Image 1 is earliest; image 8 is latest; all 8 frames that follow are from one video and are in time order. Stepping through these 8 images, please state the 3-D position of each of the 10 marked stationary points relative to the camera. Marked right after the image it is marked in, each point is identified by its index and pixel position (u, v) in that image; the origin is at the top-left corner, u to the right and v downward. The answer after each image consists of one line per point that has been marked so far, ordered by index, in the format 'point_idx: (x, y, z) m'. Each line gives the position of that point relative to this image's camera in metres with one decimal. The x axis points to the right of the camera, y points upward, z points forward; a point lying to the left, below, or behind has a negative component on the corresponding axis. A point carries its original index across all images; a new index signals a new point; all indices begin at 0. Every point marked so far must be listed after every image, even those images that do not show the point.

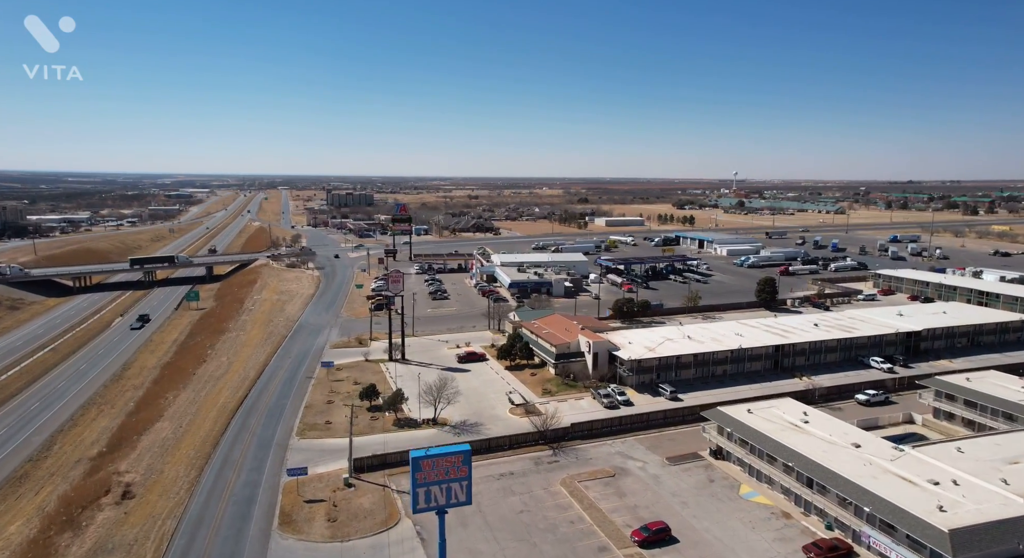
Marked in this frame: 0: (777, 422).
0: (+7.0, -3.8, +18.0) m
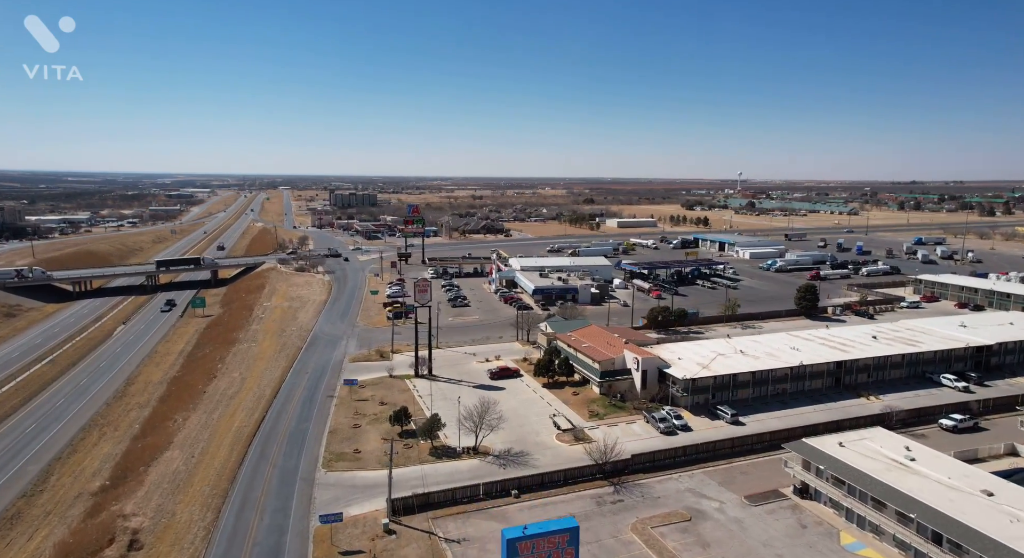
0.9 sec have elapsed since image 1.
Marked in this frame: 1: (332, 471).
0: (+8.5, -4.2, +15.7) m
1: (-5.0, -5.3, +18.8) m
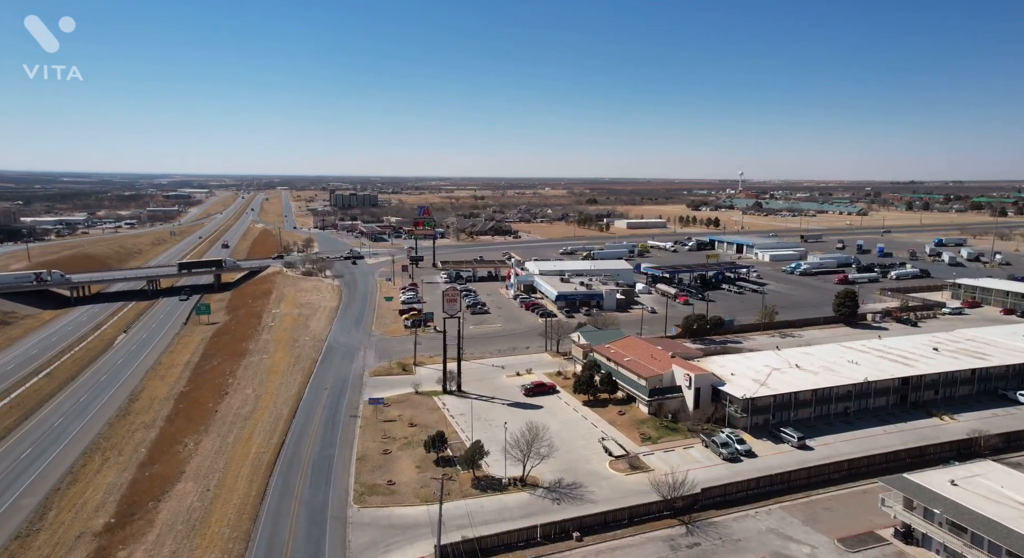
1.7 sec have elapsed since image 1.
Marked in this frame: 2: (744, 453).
0: (+9.8, -4.5, +13.8) m
1: (-3.6, -5.6, +16.7) m
2: (+6.6, -4.9, +19.3) m
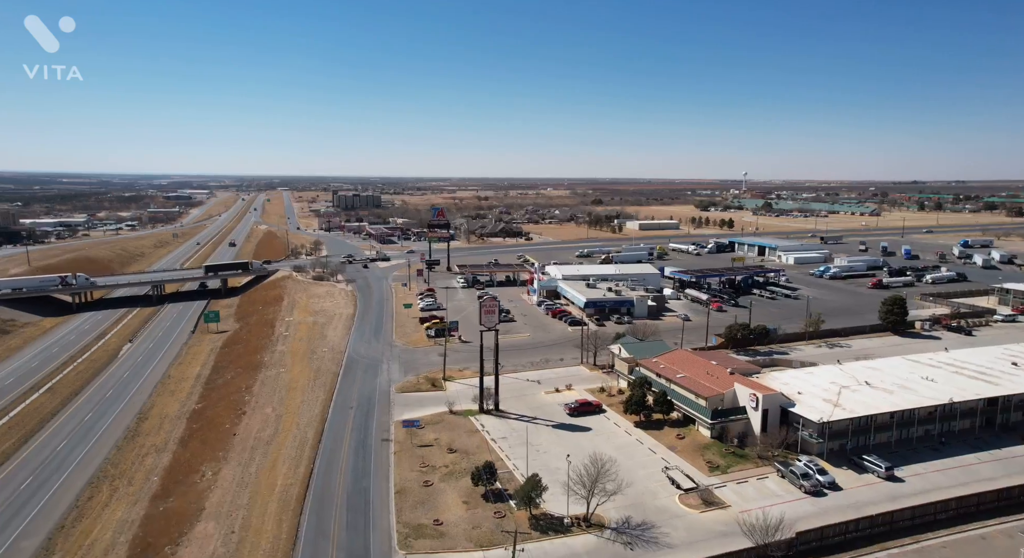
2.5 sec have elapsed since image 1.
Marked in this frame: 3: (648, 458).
0: (+11.3, -4.8, +11.7) m
1: (-2.1, -5.9, +14.7) m
2: (+8.0, -5.3, +17.3) m
3: (+3.9, -5.0, +19.2) m
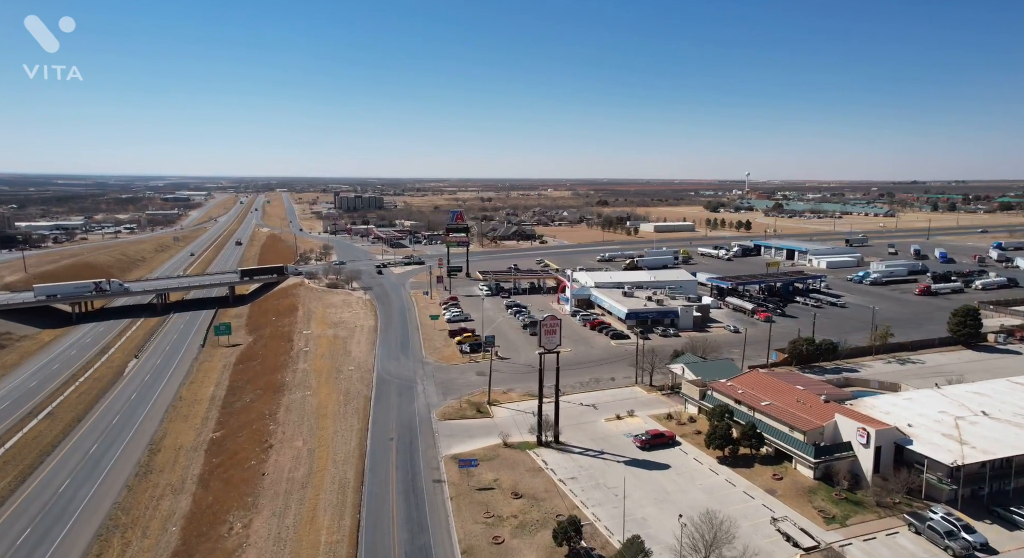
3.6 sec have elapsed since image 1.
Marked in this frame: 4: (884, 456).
0: (+13.2, -5.2, +9.1) m
1: (-0.2, -6.4, +12.0) m
2: (+9.9, -5.7, +14.7) m
3: (+5.8, -5.5, +16.5) m
4: (+9.5, -4.5, +17.3) m
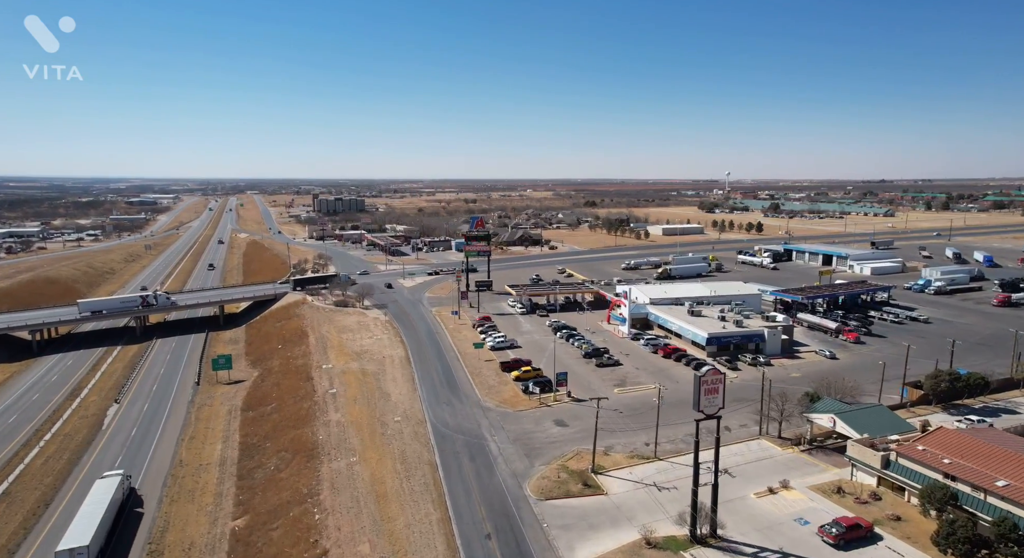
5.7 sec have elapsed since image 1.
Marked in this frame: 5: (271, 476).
0: (+17.0, -5.9, +4.3) m
1: (+3.4, -7.2, +6.6) m
2: (+13.4, -6.4, +9.6) m
3: (+9.2, -6.3, +11.4) m
4: (+12.9, -5.3, +12.3) m
5: (-7.0, -5.7, +19.7) m
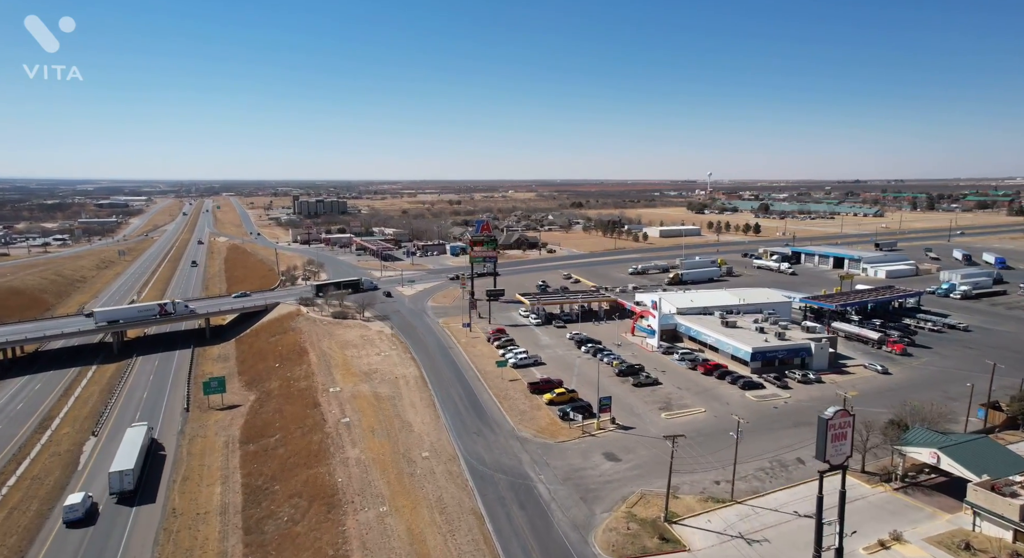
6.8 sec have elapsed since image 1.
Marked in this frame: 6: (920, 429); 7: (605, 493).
0: (+18.9, -6.2, +2.1) m
1: (+5.3, -7.6, +3.9) m
2: (+15.2, -6.8, +7.3) m
3: (+10.9, -6.6, +8.9) m
4: (+14.5, -5.6, +10.0) m
5: (-5.6, -6.2, +16.7) m
6: (+11.1, -4.1, +18.4) m
7: (+2.4, -5.5, +17.7) m
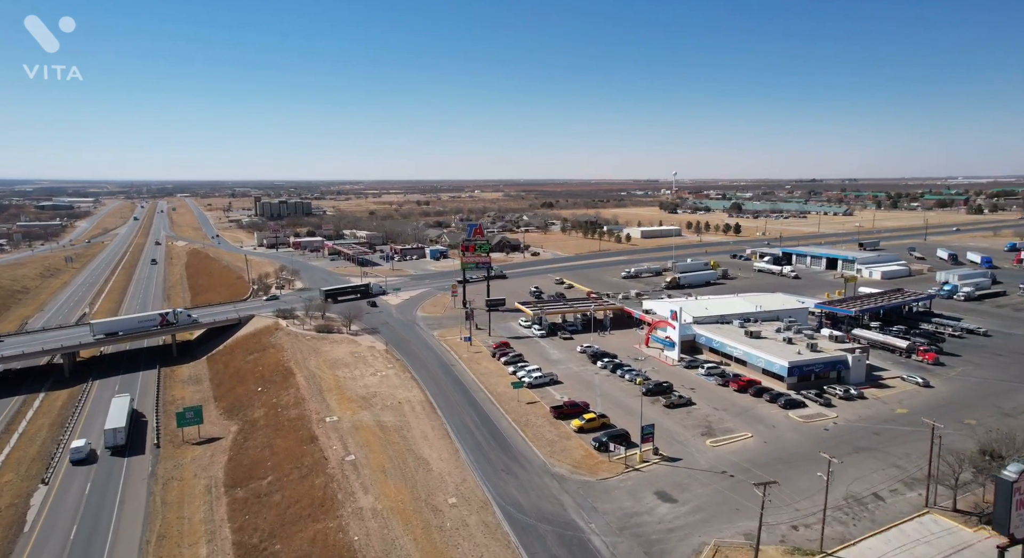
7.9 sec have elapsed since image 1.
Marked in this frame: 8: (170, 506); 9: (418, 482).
0: (+20.9, -6.4, +0.5) m
1: (+7.2, -8.0, +1.6) m
2: (+16.9, -7.0, +5.5) m
3: (+12.5, -6.9, +6.8) m
4: (+16.1, -5.8, +8.1) m
5: (-4.4, -6.6, +13.7) m
6: (+12.2, -4.4, +16.3) m
7: (+3.6, -5.9, +15.1) m
8: (-9.4, -6.2, +19.0) m
9: (-2.5, -5.4, +17.9) m
